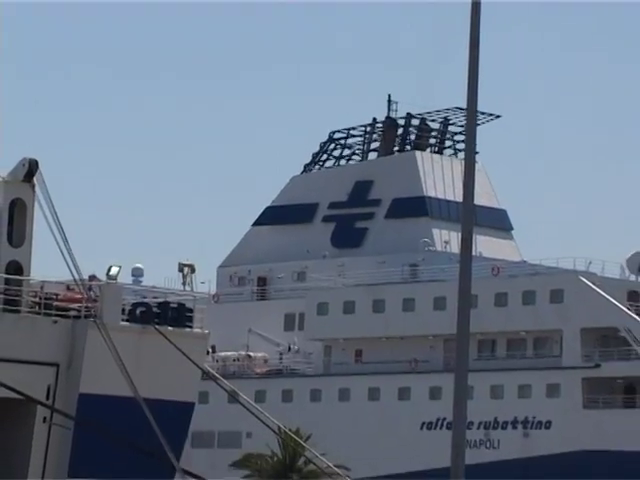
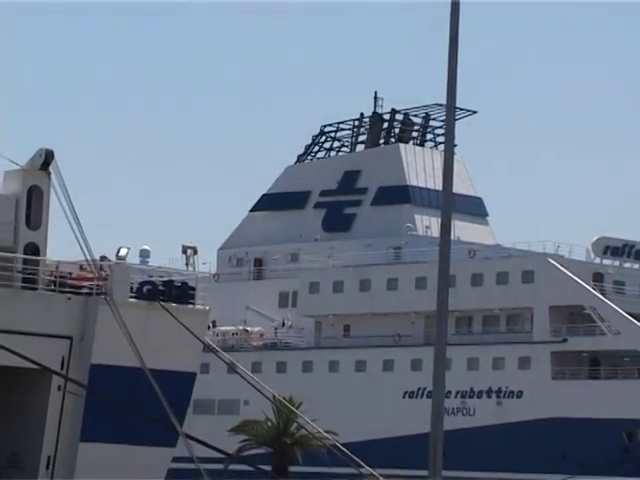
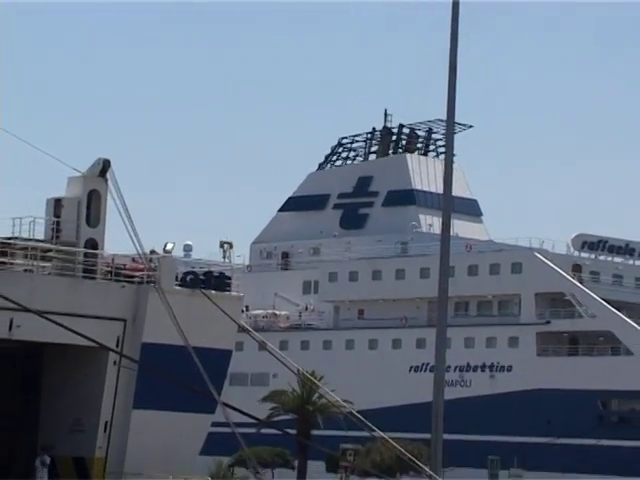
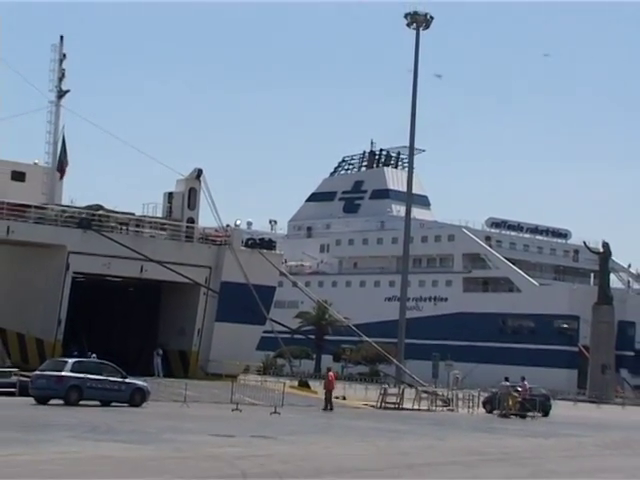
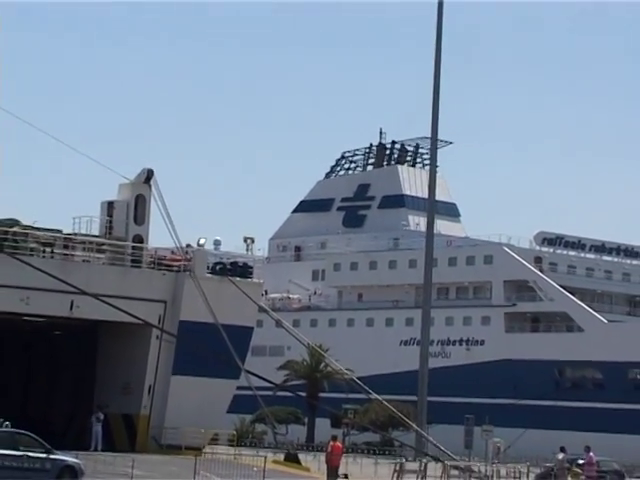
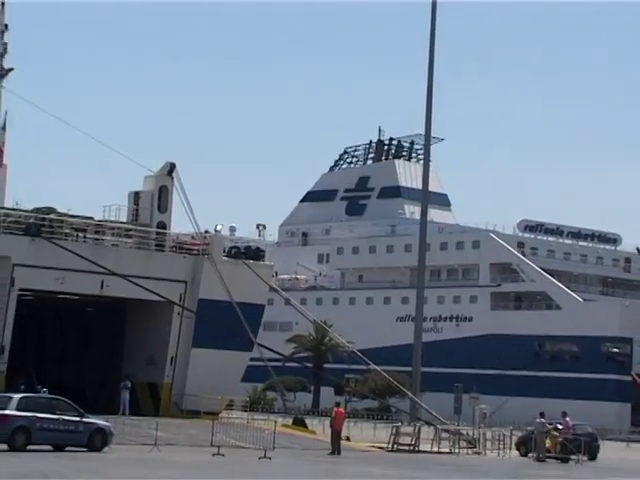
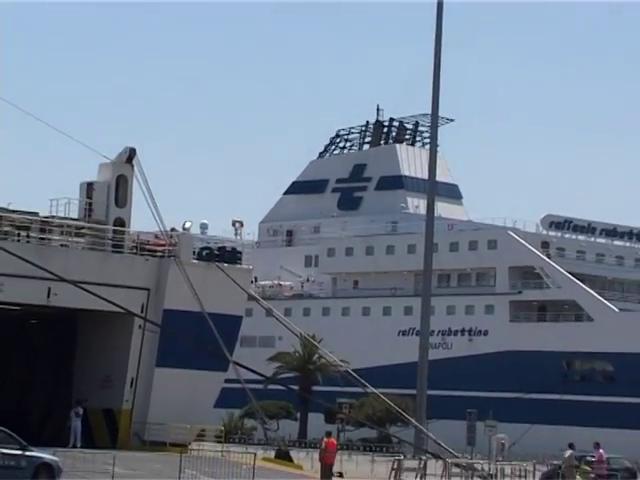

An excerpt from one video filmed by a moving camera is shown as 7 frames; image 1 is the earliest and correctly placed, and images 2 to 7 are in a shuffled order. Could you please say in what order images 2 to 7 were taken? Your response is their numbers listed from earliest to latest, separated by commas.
2, 3, 7, 5, 6, 4
